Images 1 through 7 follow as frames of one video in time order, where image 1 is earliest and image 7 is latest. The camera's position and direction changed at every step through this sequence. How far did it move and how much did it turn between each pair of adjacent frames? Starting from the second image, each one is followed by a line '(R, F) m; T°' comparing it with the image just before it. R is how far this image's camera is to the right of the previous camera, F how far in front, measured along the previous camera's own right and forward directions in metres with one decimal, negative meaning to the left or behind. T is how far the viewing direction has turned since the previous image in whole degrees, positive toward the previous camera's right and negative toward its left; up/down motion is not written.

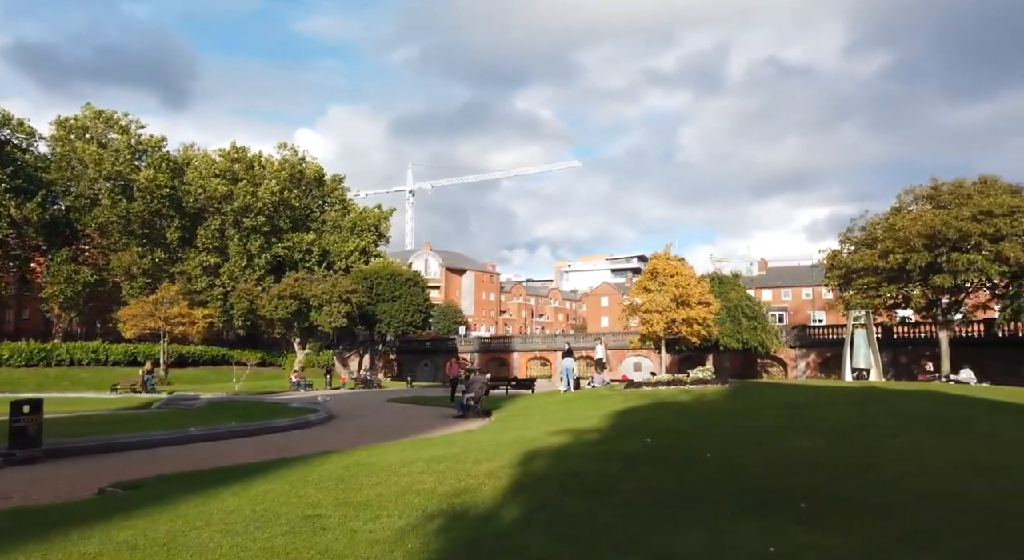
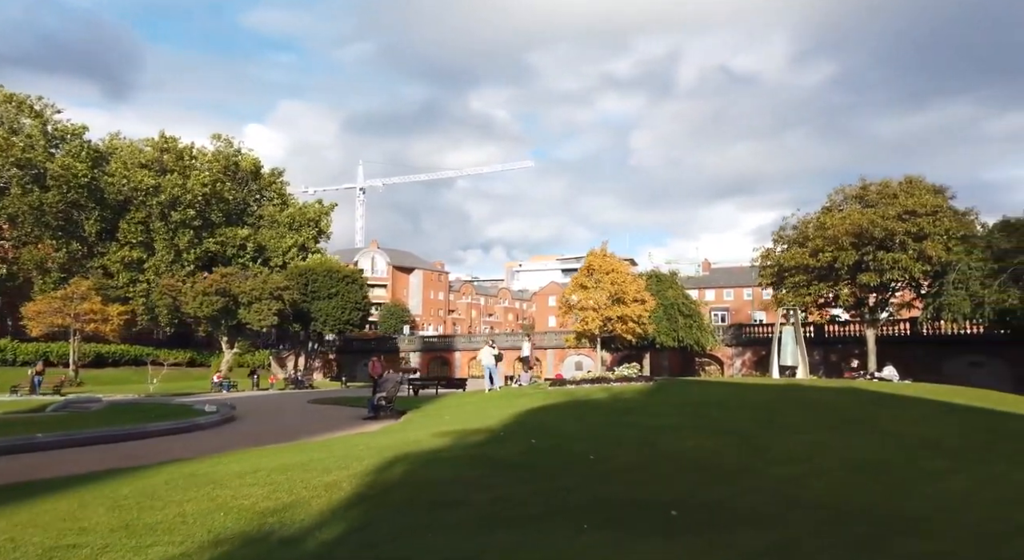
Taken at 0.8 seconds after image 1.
(+0.8, +0.6) m; +4°
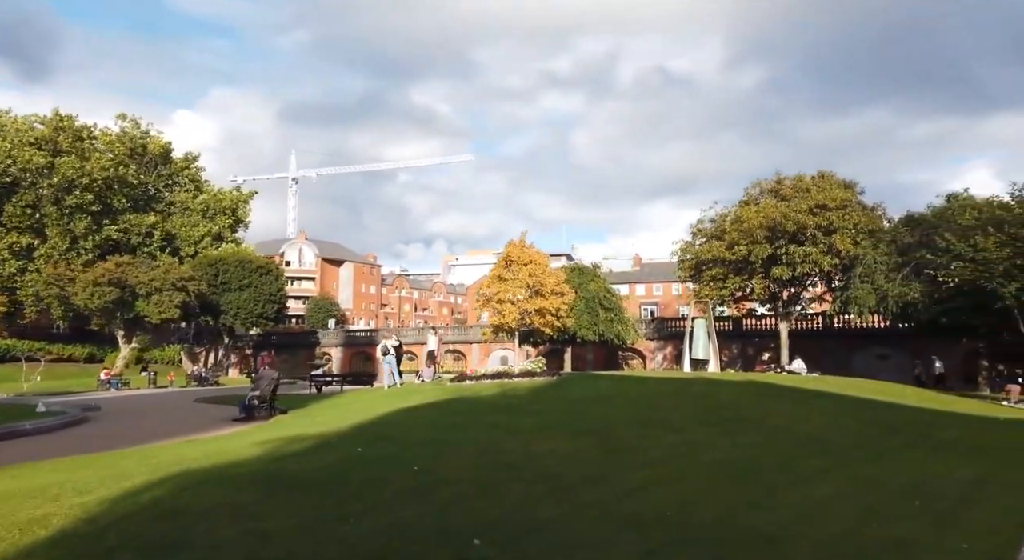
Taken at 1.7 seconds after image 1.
(+1.1, +1.0) m; +5°
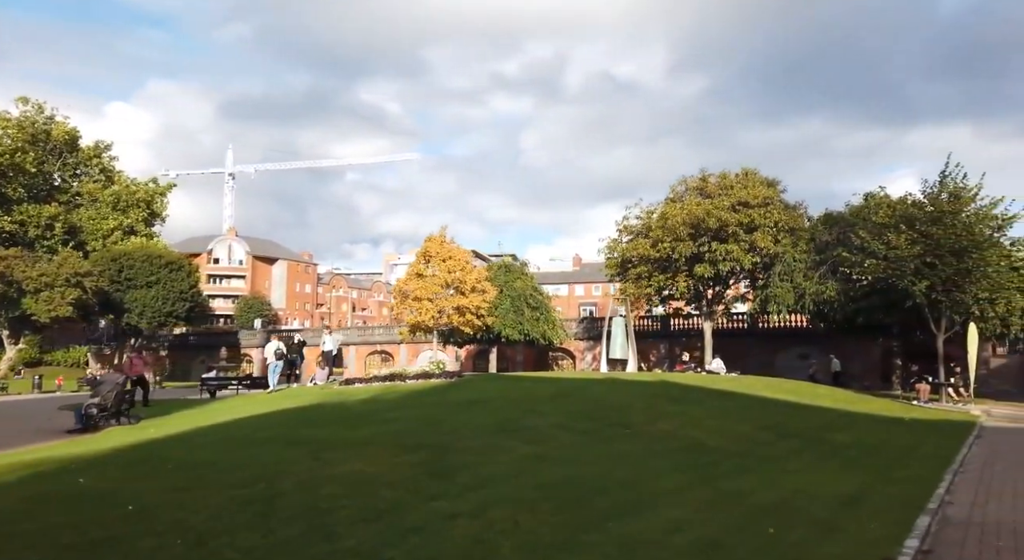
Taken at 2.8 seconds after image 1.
(+1.3, +1.2) m; +4°
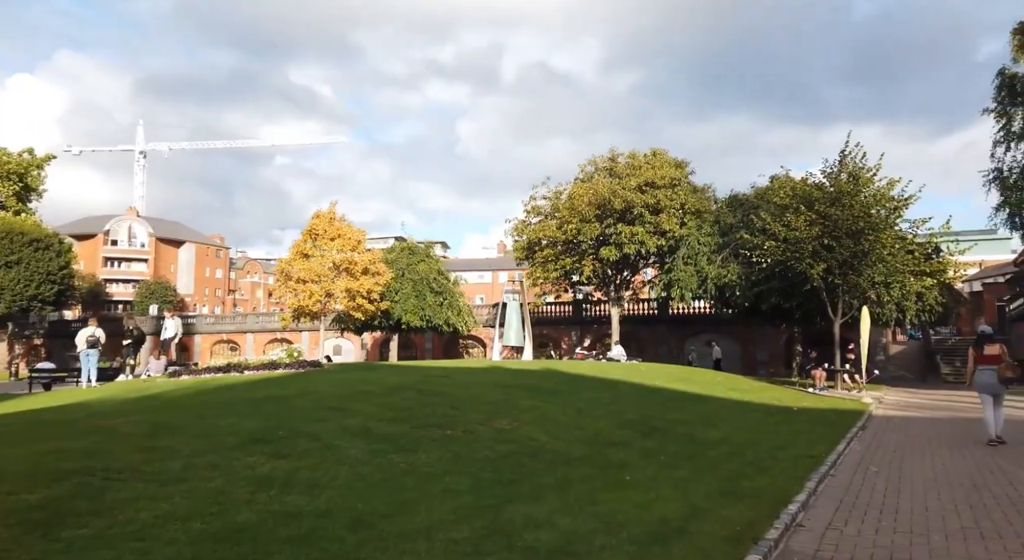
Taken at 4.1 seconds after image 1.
(+1.6, +1.8) m; +5°
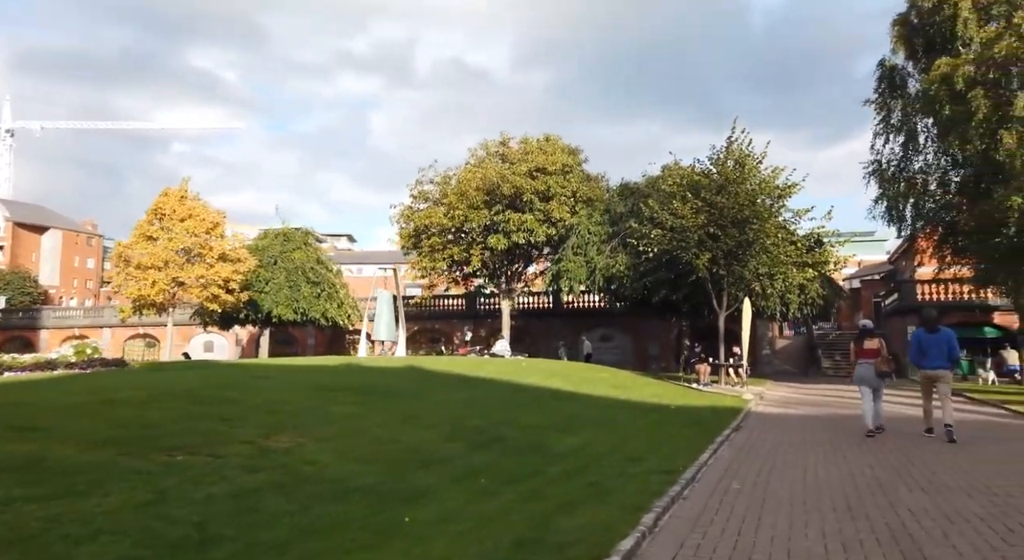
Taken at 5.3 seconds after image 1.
(+1.3, +2.0) m; +7°
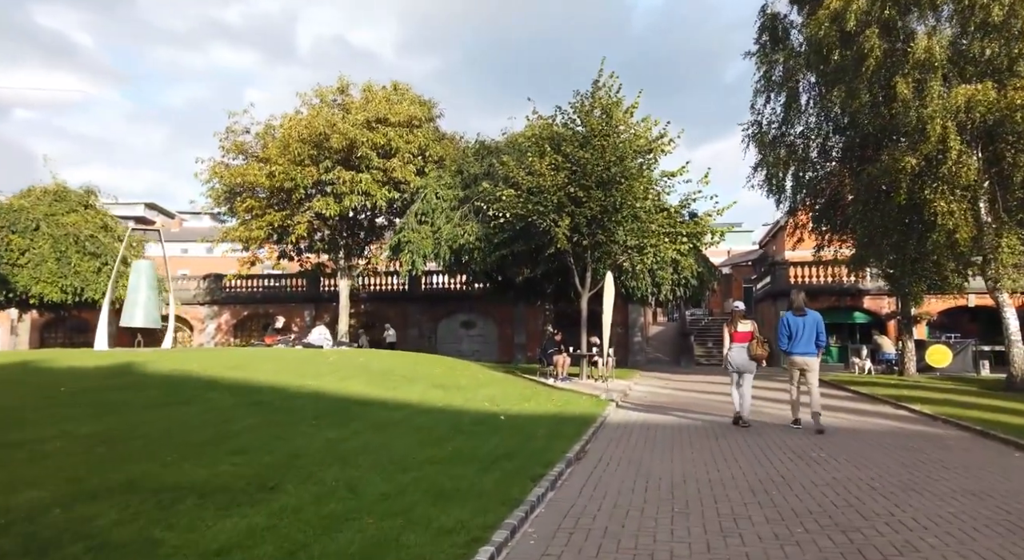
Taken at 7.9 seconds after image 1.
(+2.0, +5.1) m; +9°
